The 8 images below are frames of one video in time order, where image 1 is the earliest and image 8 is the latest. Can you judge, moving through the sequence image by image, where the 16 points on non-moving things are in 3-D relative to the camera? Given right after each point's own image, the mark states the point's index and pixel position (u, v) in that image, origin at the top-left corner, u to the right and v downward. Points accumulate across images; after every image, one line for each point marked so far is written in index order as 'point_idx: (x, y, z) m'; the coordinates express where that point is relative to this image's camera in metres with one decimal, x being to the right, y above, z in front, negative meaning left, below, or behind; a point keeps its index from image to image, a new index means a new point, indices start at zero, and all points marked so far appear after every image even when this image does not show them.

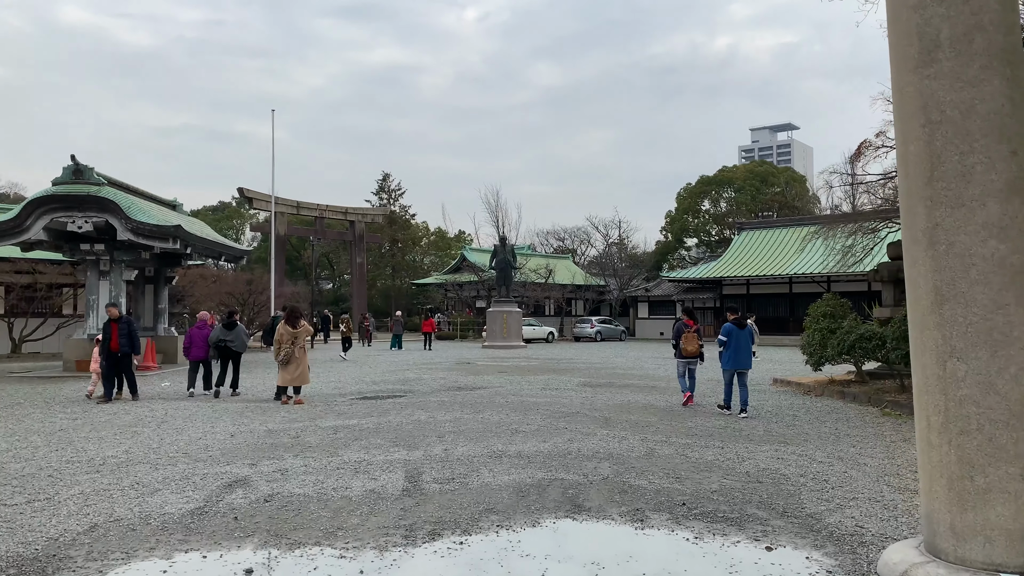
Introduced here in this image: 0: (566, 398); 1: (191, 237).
0: (+0.7, -1.4, +10.2) m
1: (-6.2, +1.0, +15.4) m
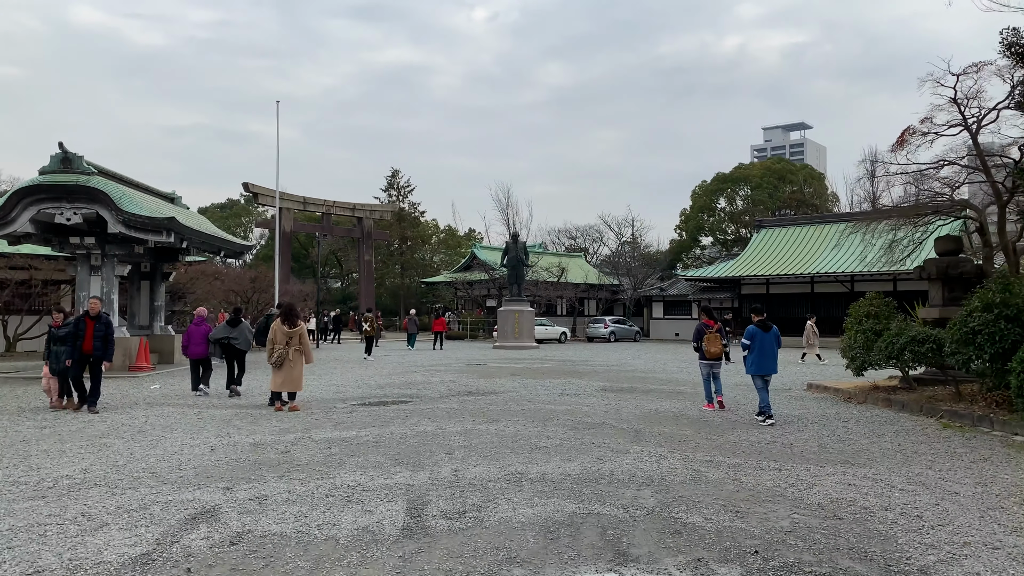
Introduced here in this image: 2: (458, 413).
0: (+0.9, -1.4, +9.3) m
1: (-5.9, +1.1, +14.6) m
2: (-0.6, -1.3, +8.3) m
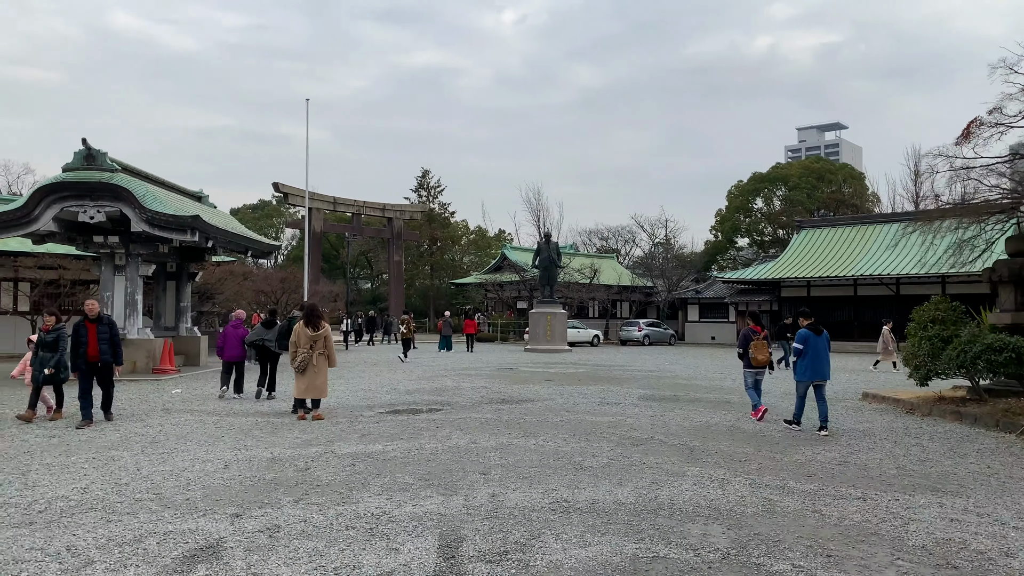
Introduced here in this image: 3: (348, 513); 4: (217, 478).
0: (+1.3, -1.4, +8.6) m
1: (-5.3, +1.1, +14.2) m
2: (-0.2, -1.3, +7.7) m
3: (-0.9, -1.2, +4.3) m
4: (-2.0, -1.3, +5.3) m
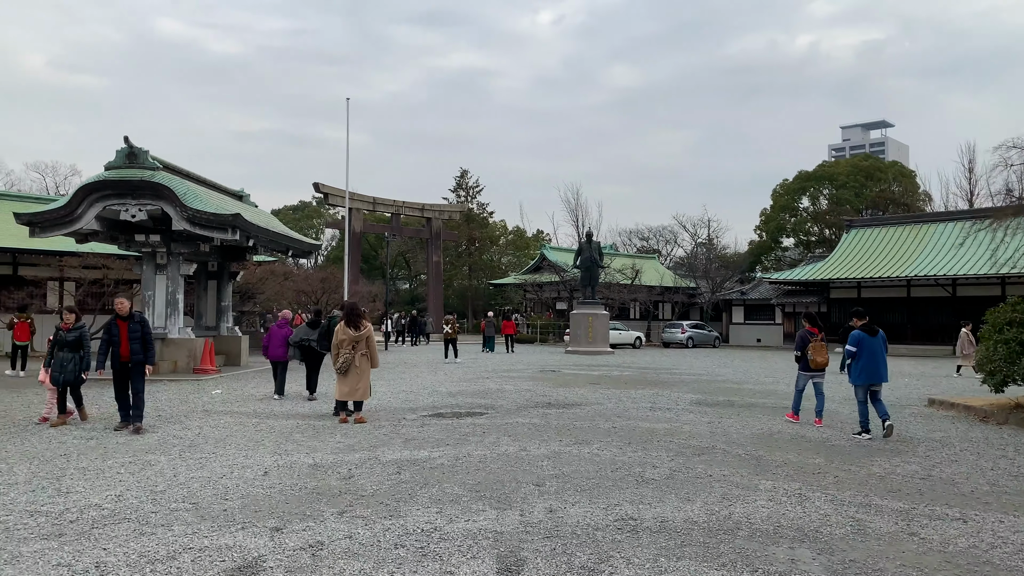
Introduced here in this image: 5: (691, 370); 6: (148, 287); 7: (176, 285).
0: (+1.8, -1.4, +8.2) m
1: (-4.5, +1.1, +14.0) m
2: (+0.3, -1.3, +7.4) m
3: (-0.6, -1.2, +4.0) m
4: (-1.6, -1.2, +5.0) m
5: (+3.9, -1.8, +17.4) m
6: (-6.3, 0.0, +13.7) m
7: (-5.9, +0.1, +13.8) m
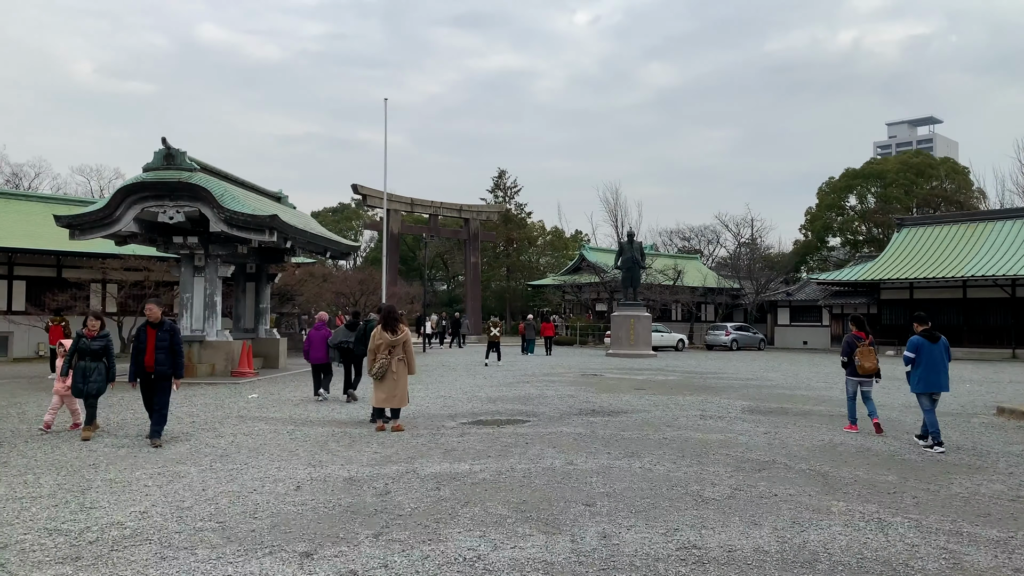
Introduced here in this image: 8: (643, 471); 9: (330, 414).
0: (+2.2, -1.4, +7.7) m
1: (-3.8, +1.0, +13.8) m
2: (+0.7, -1.3, +7.0) m
3: (-0.4, -1.2, +3.6) m
4: (-1.3, -1.3, +4.7) m
5: (+4.8, -1.8, +16.8) m
6: (-5.6, 0.0, +13.7) m
7: (-5.2, 0.0, +13.7) m
8: (+0.9, -1.3, +5.7) m
9: (-2.1, -1.4, +9.0) m
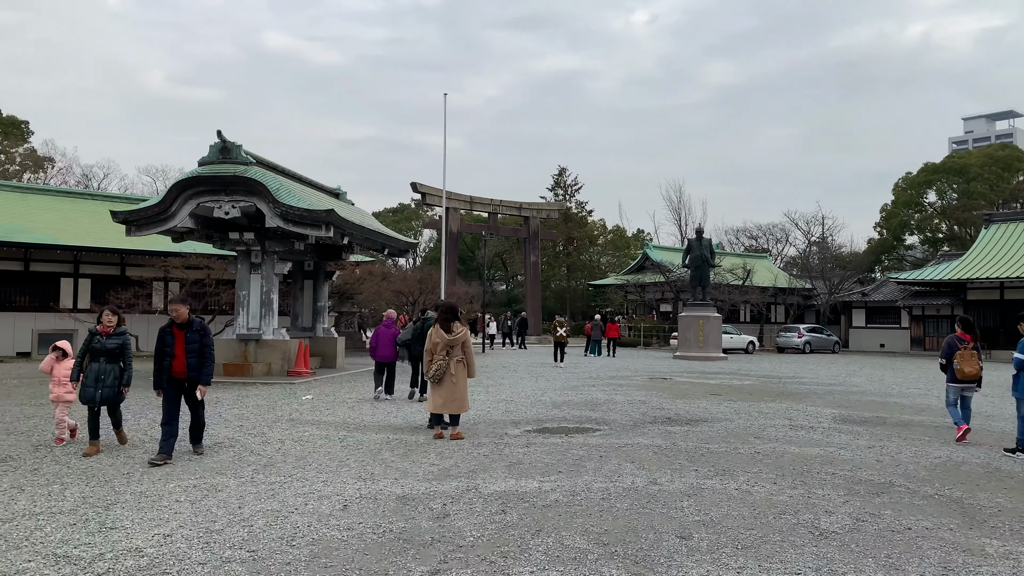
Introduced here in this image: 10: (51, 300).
0: (+2.9, -1.4, +6.8) m
1: (-2.7, +1.1, +13.4) m
2: (+1.2, -1.3, +6.2) m
3: (0.0, -1.2, +2.9) m
4: (-0.9, -1.2, +4.0) m
5: (+6.1, -1.8, +15.7) m
6: (-4.5, 0.0, +13.3) m
7: (-4.1, +0.1, +13.4) m
8: (+1.4, -1.3, +4.9) m
9: (-1.4, -1.4, +8.4) m
10: (-11.6, -0.3, +19.8) m
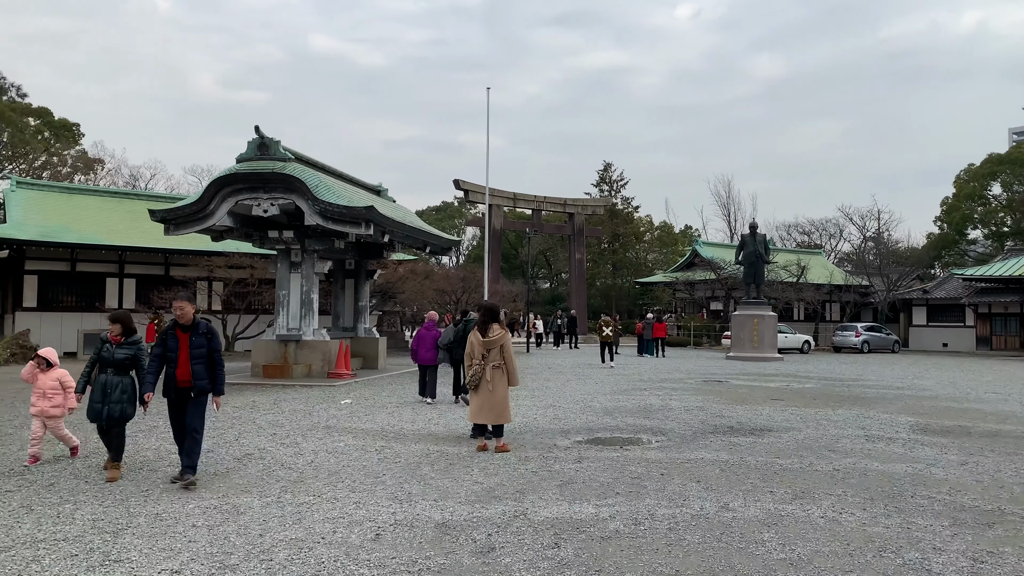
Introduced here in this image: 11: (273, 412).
0: (+3.3, -1.4, +6.1) m
1: (-2.0, +1.1, +12.9) m
2: (+1.6, -1.3, +5.6) m
3: (+0.2, -1.2, +2.4) m
4: (-0.7, -1.2, +3.5) m
5: (+7.0, -1.8, +14.8) m
6: (-3.8, 0.0, +13.0) m
7: (-3.3, +0.1, +13.0) m
8: (+1.7, -1.3, +4.2) m
9: (-0.9, -1.4, +7.9) m
10: (-10.5, -0.3, +19.9) m
11: (-2.6, -1.3, +8.6) m
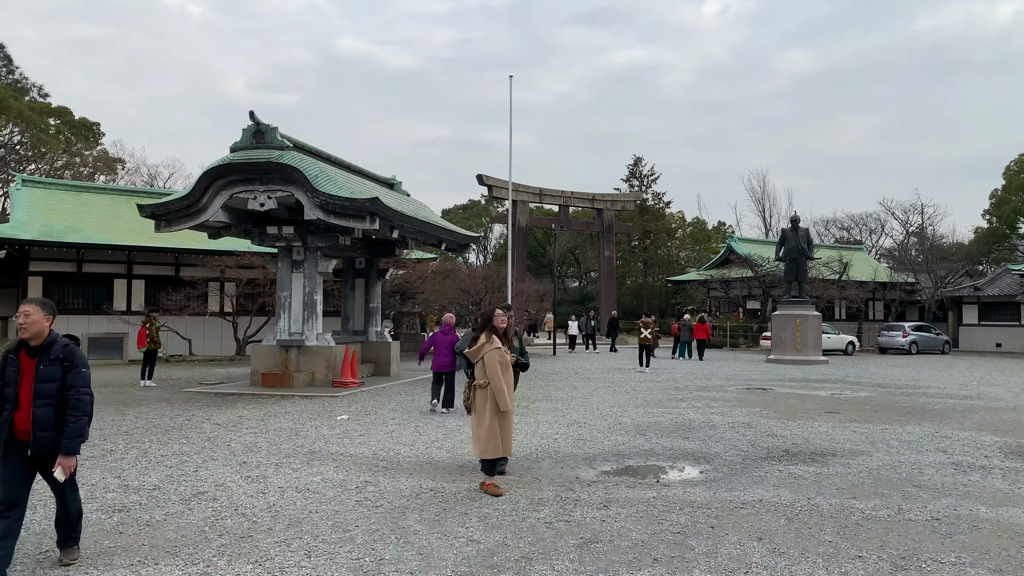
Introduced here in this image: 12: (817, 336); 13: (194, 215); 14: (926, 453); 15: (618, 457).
0: (+3.3, -1.4, +4.8) m
1: (-1.7, +1.1, +11.8) m
2: (+1.6, -1.3, +4.3) m
3: (+0.1, -1.2, +1.2) m
4: (-0.7, -1.2, +2.4) m
5: (+7.3, -1.7, +13.3) m
6: (-3.5, 0.0, +12.0) m
7: (-3.0, +0.1, +12.0) m
8: (+1.7, -1.3, +3.0) m
9: (-0.7, -1.4, +6.8) m
10: (-9.9, -0.3, +19.1) m
11: (-2.5, -1.4, +7.6) m
12: (+7.3, -1.2, +18.9) m
13: (-4.5, +1.0, +11.3) m
14: (+3.6, -1.4, +6.9) m
15: (+0.9, -1.4, +6.5) m
